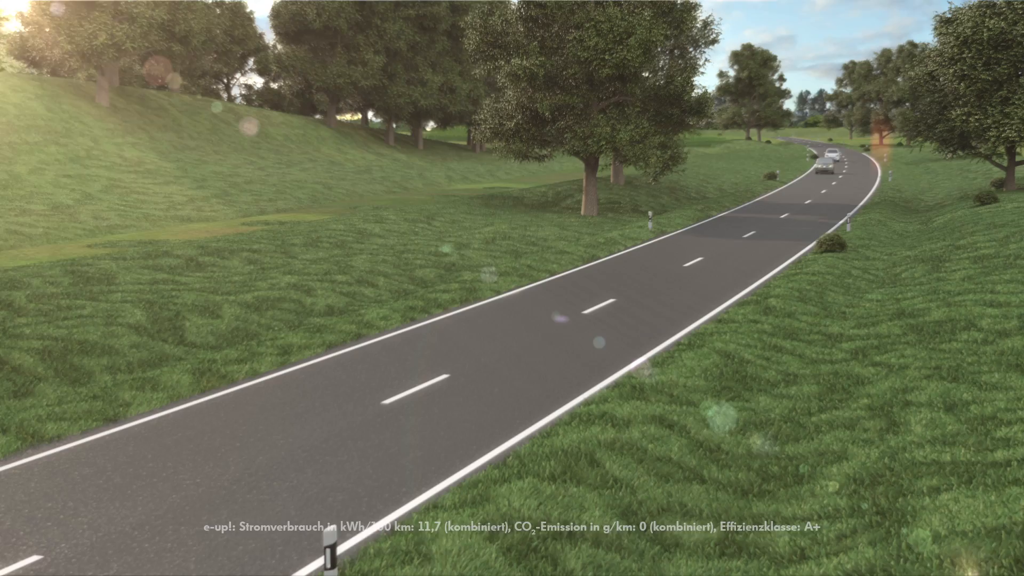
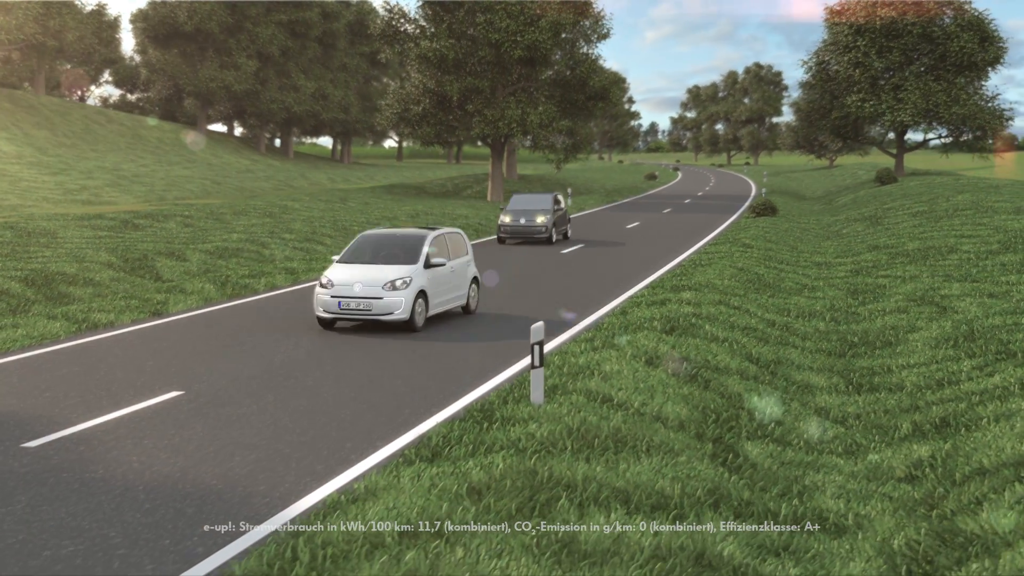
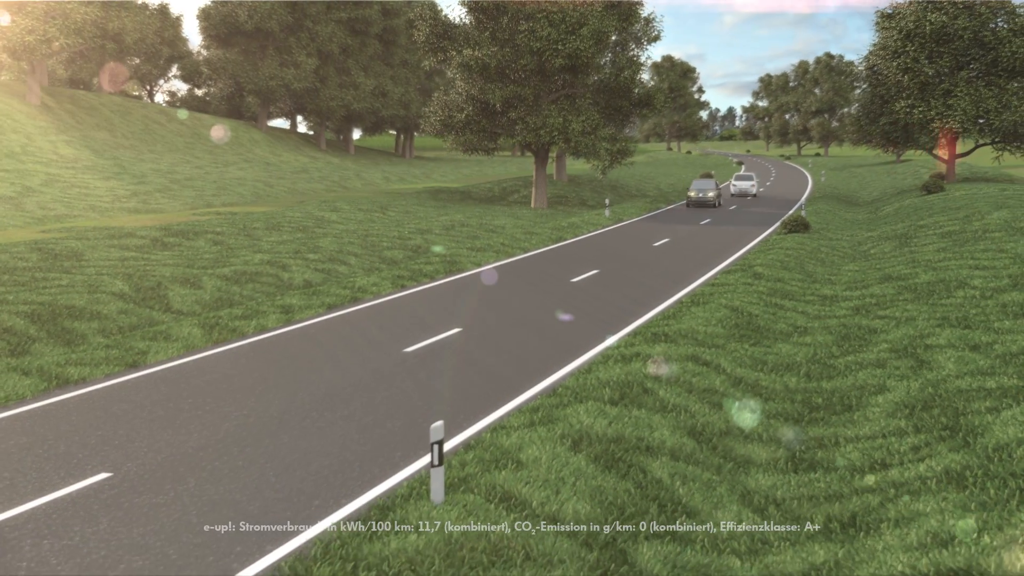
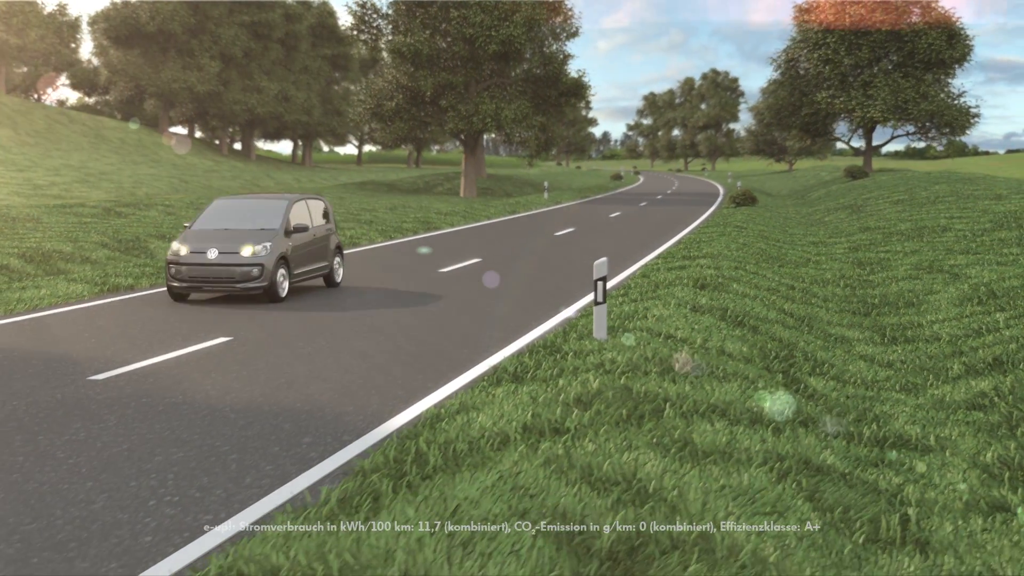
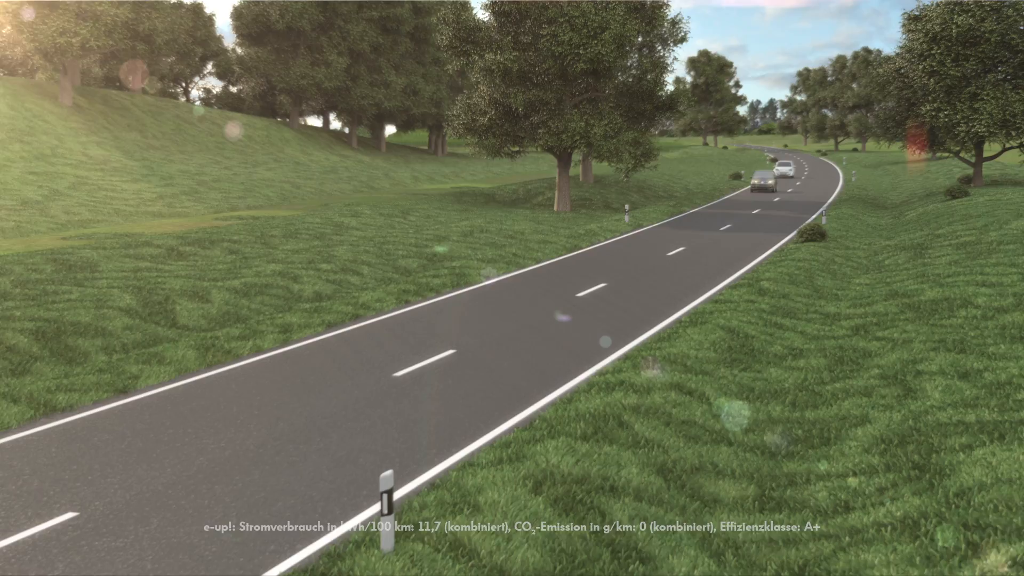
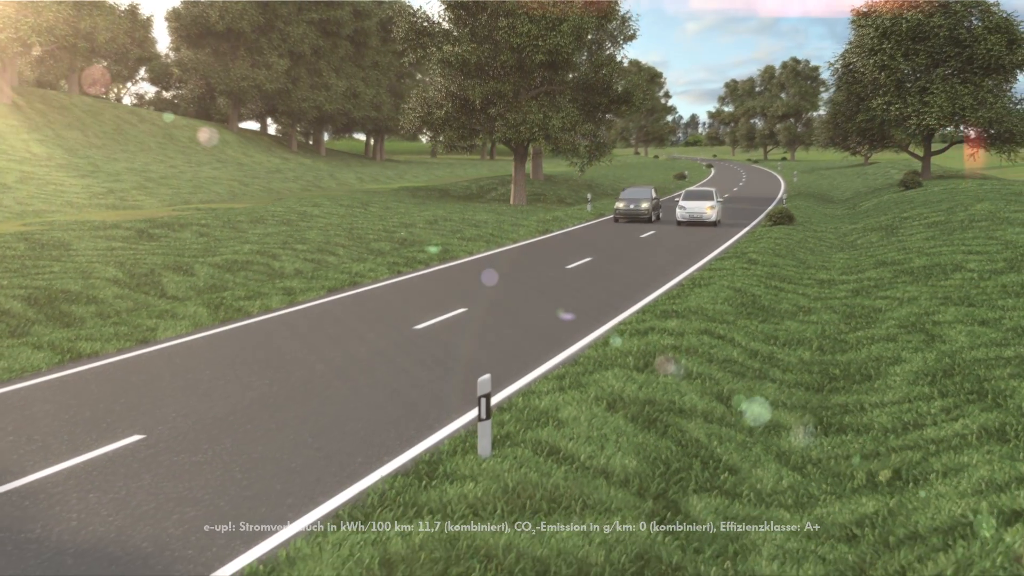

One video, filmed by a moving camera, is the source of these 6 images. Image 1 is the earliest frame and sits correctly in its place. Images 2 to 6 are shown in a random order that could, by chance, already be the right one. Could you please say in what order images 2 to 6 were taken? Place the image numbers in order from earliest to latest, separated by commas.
5, 3, 6, 2, 4
